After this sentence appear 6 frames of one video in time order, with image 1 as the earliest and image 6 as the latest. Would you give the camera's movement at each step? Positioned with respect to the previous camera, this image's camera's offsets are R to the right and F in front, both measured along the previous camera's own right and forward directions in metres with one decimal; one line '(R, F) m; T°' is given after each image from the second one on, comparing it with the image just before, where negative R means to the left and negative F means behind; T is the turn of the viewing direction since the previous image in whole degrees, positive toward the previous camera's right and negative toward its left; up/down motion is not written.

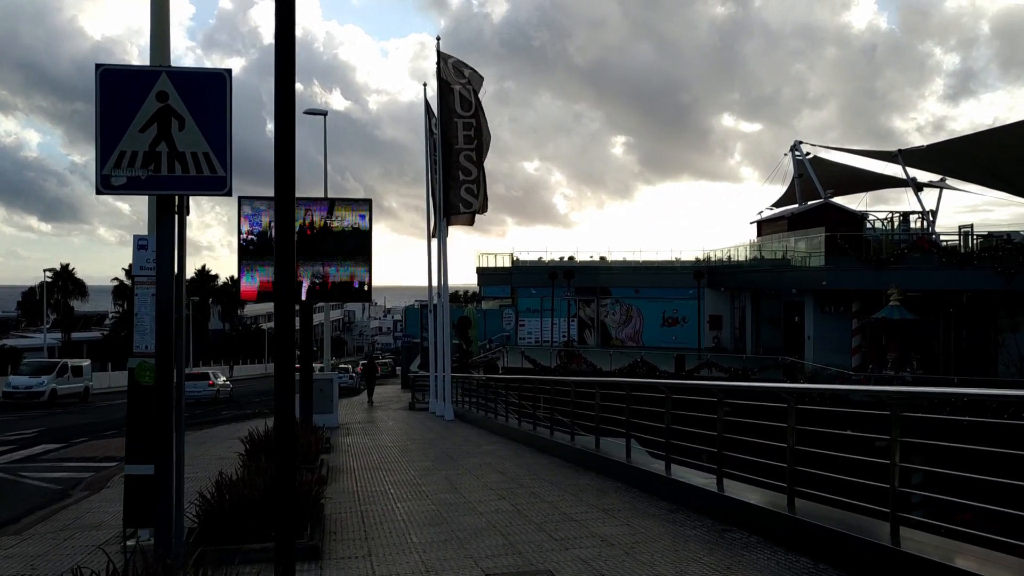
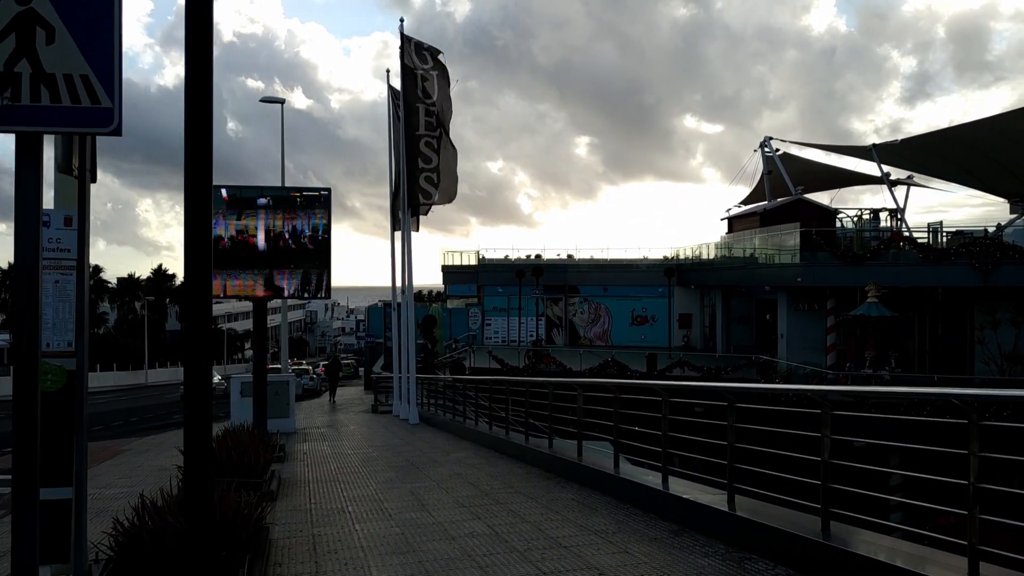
(-0.1, +1.0) m; +2°
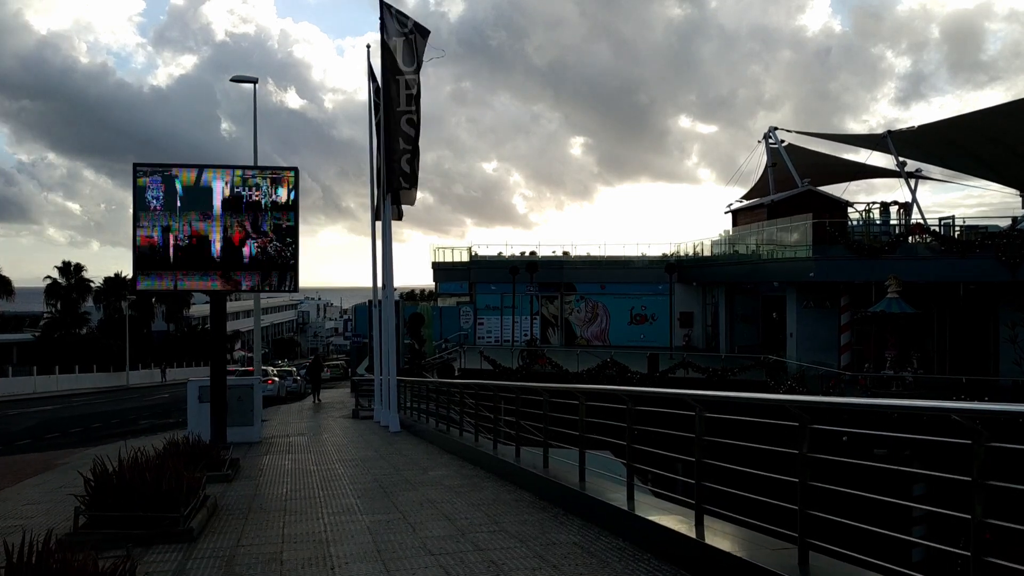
(+0.1, +1.8) m; 0°
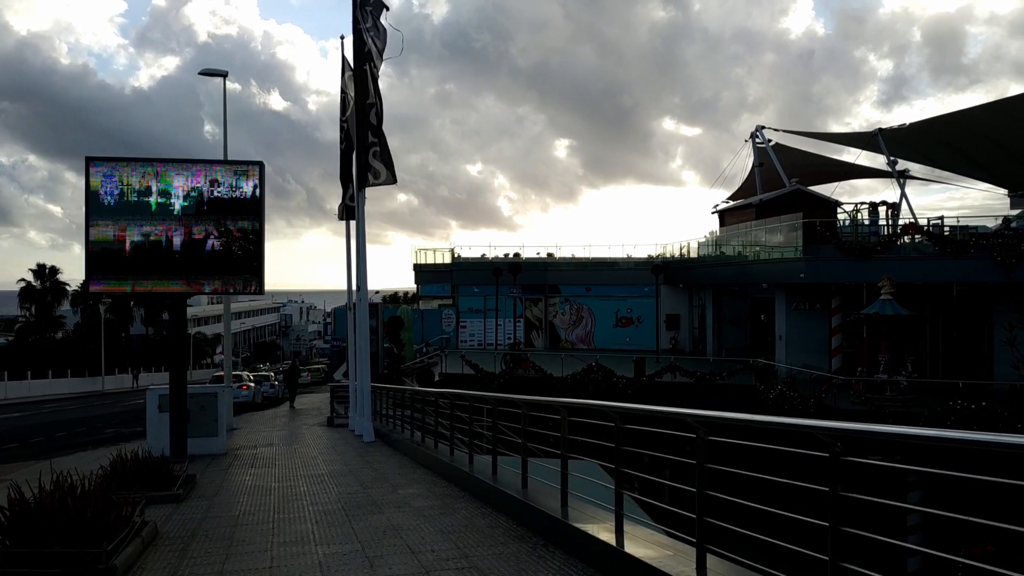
(+0.1, +0.8) m; +1°
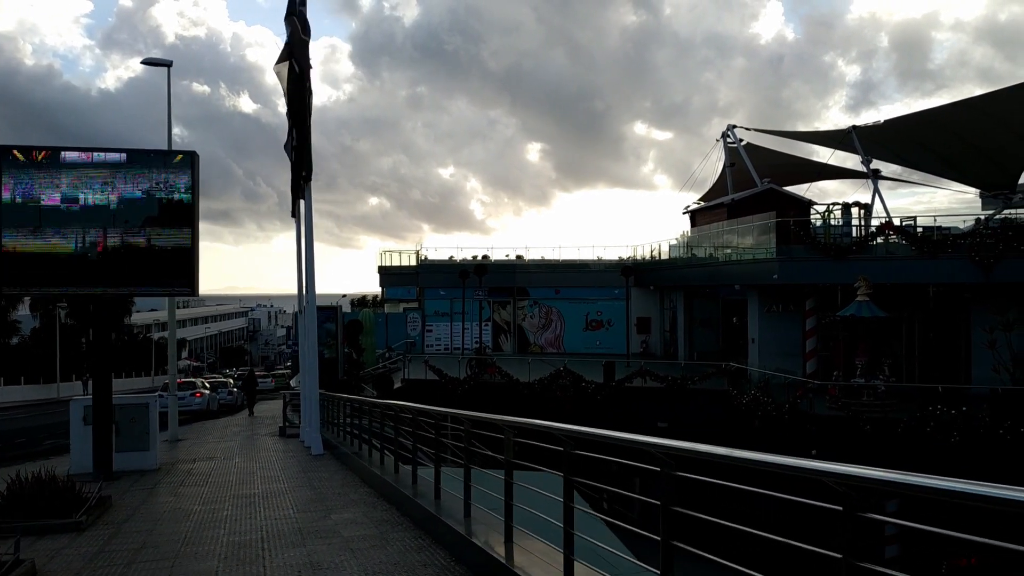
(+0.2, +1.0) m; +2°
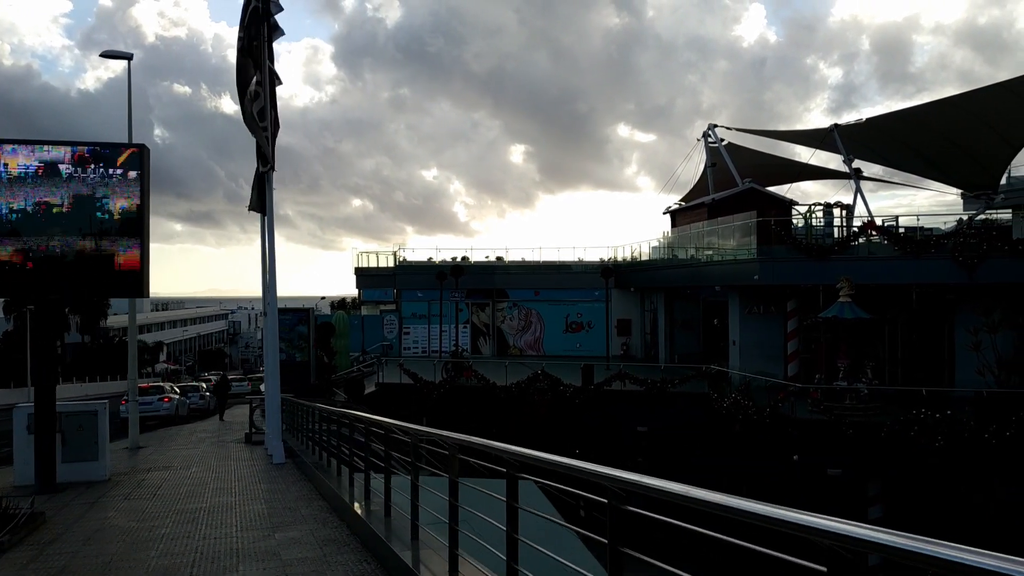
(+0.2, +0.6) m; +1°
